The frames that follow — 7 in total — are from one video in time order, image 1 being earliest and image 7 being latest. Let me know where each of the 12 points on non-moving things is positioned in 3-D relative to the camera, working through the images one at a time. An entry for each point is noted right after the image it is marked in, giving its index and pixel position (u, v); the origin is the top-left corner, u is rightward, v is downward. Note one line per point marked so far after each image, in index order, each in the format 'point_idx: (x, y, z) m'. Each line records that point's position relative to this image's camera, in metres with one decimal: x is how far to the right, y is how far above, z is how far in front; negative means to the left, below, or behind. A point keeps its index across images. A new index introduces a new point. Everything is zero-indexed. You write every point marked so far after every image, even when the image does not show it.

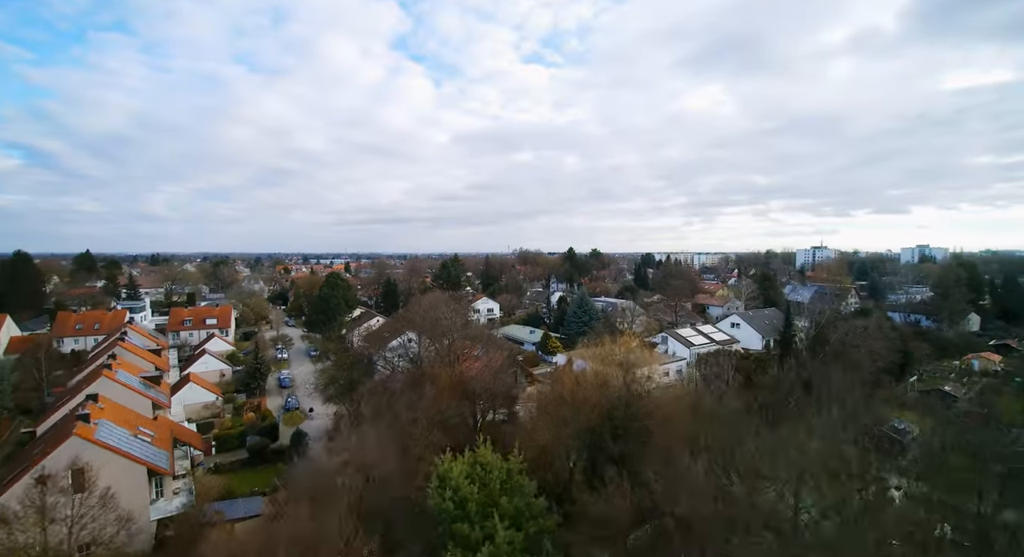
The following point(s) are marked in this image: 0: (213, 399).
0: (-10.7, -4.4, +18.5) m
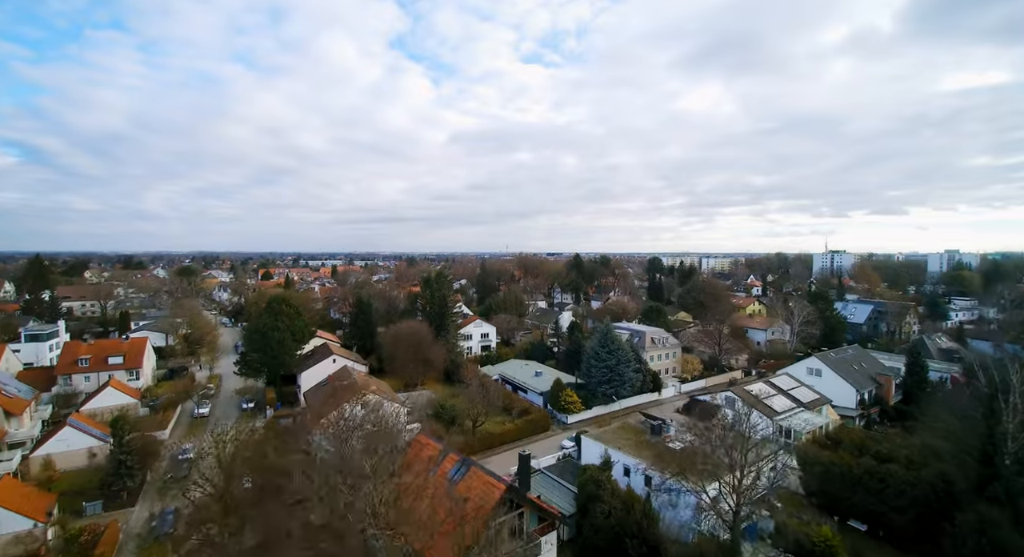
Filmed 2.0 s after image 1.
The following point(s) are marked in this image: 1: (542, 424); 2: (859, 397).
0: (-10.7, -5.5, +11.3) m
1: (+1.1, -5.1, +18.2) m
2: (+13.1, -4.5, +19.5) m
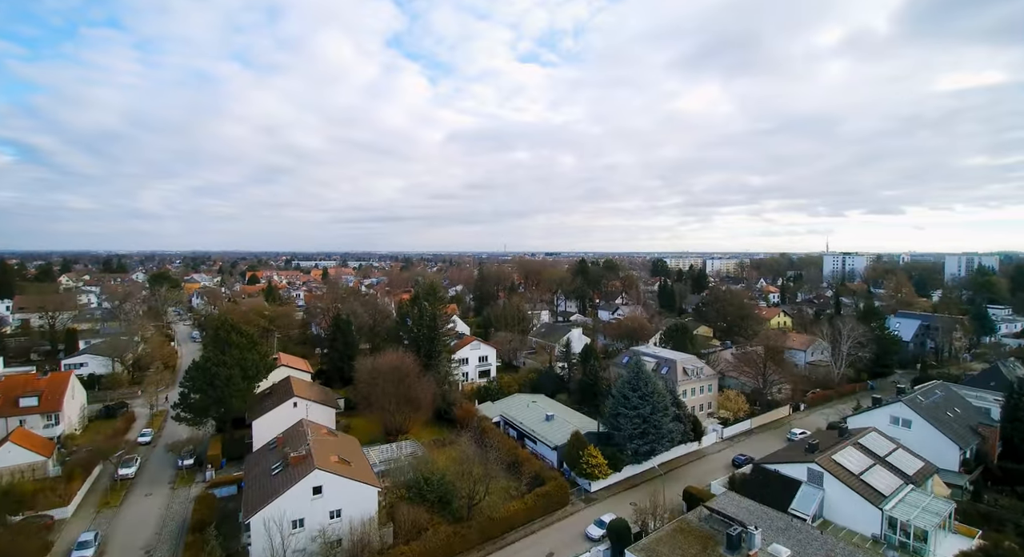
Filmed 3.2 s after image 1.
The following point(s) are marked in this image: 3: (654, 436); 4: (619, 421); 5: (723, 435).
0: (-10.4, -6.3, +7.0) m
1: (+1.3, -5.8, +14.0) m
2: (+13.3, -5.3, +15.3) m
3: (+4.3, -4.8, +15.6) m
4: (+3.3, -4.4, +15.9) m
5: (+7.8, -5.8, +19.1) m
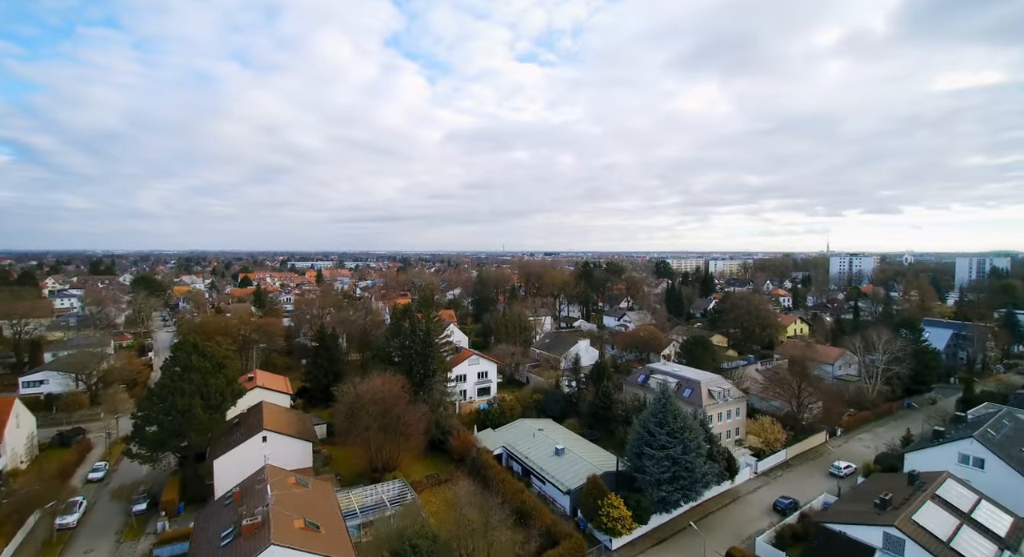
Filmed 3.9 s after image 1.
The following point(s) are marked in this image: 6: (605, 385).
0: (-10.3, -6.7, +4.6) m
1: (+1.4, -6.2, +11.6) m
2: (+13.5, -5.7, +12.9) m
3: (+4.5, -5.2, +13.2) m
4: (+3.4, -4.8, +13.5) m
5: (+8.0, -6.2, +16.7) m
6: (+3.5, -4.0, +19.5) m
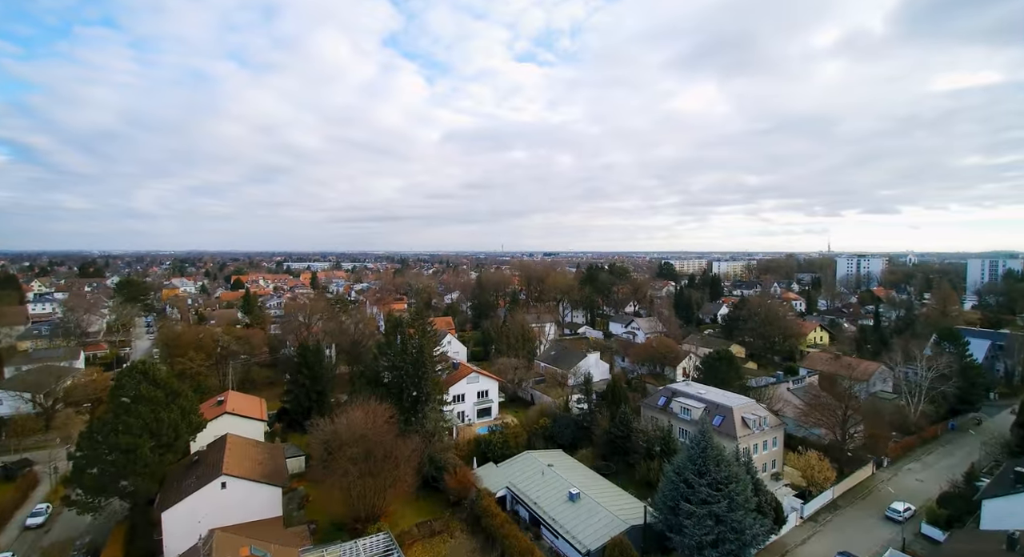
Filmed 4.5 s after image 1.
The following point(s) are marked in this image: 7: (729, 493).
0: (-10.1, -7.1, +2.2) m
1: (+1.6, -6.6, +9.2) m
2: (+13.7, -6.0, +10.6) m
3: (+4.6, -5.6, +10.8) m
4: (+3.6, -5.2, +11.1) m
5: (+8.1, -6.5, +14.4) m
6: (+3.7, -4.4, +17.1) m
7: (+4.6, -4.5, +11.0) m
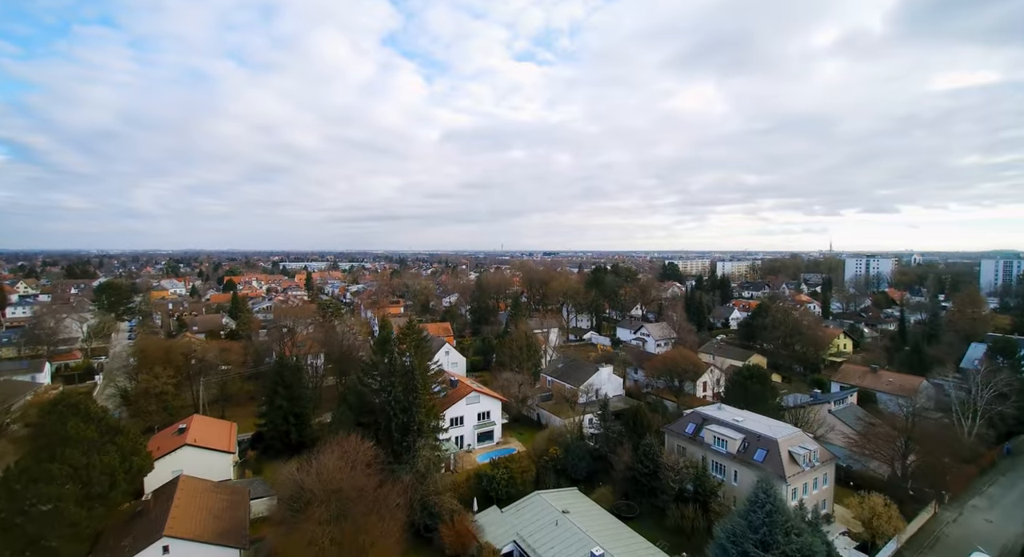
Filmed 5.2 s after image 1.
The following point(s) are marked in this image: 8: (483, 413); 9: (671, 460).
0: (-9.8, -7.4, -0.3) m
1: (+1.8, -6.9, +6.8) m
2: (+13.9, -6.3, +8.2) m
3: (+4.8, -5.8, +8.4) m
4: (+3.8, -5.5, +8.7) m
5: (+8.3, -6.8, +12.0) m
6: (+3.9, -4.7, +14.7) m
7: (+4.8, -4.8, +8.5) m
8: (-1.1, -5.0, +19.1) m
9: (+4.5, -5.1, +14.5) m
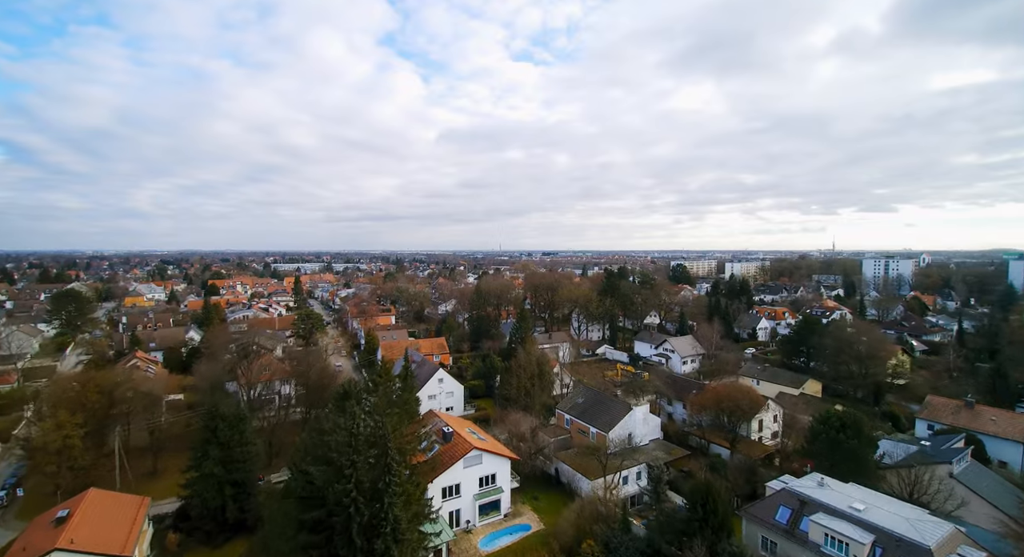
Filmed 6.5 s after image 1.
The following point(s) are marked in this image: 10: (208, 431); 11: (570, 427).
0: (-9.4, -7.9, -5.1) m
1: (+2.2, -7.4, +2.0) m
2: (+14.3, -6.8, +3.4) m
3: (+5.2, -6.4, +3.7) m
4: (+4.2, -6.0, +3.9) m
5: (+8.7, -7.3, +7.2) m
6: (+4.3, -5.2, +9.9) m
7: (+5.2, -5.3, +3.8) m
8: (-0.7, -5.5, +14.3) m
9: (+4.9, -5.7, +9.8) m
10: (-8.0, -4.0, +13.8) m
11: (+2.2, -5.5, +19.1) m
